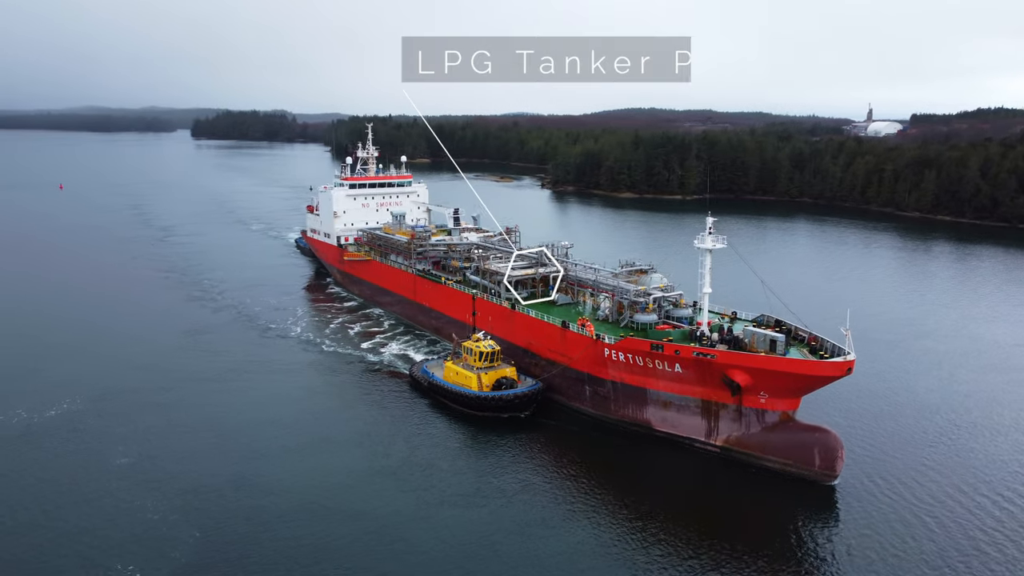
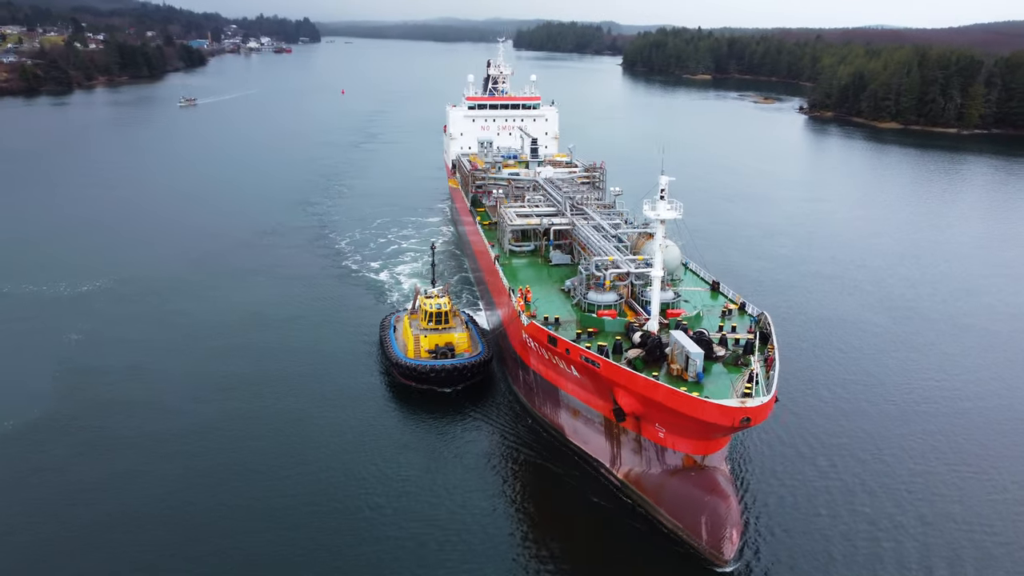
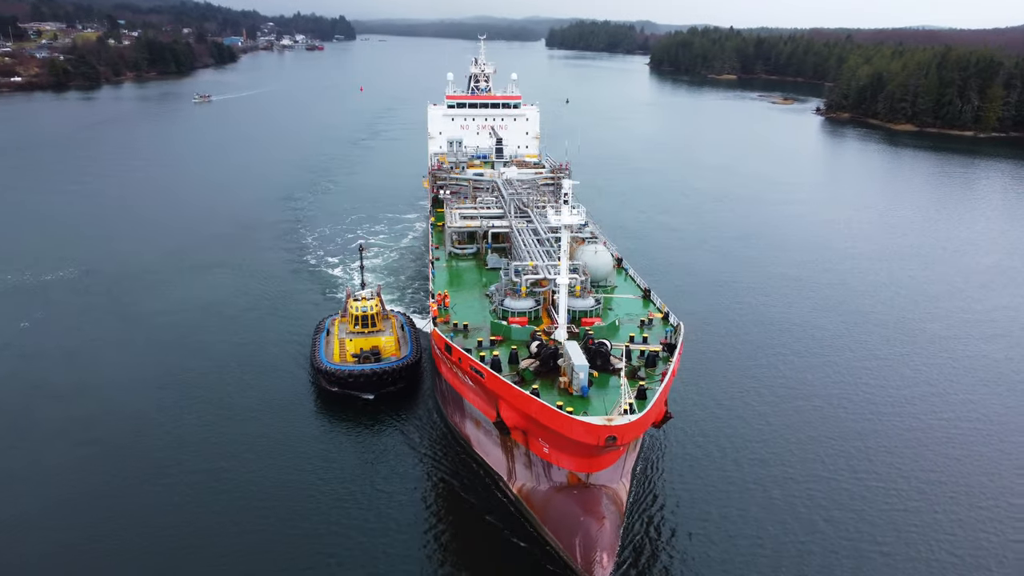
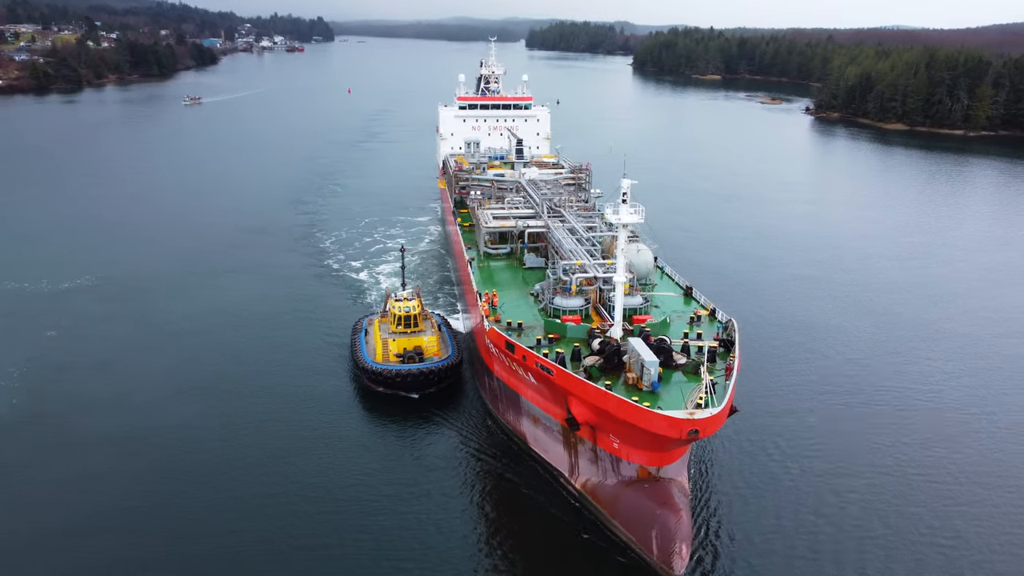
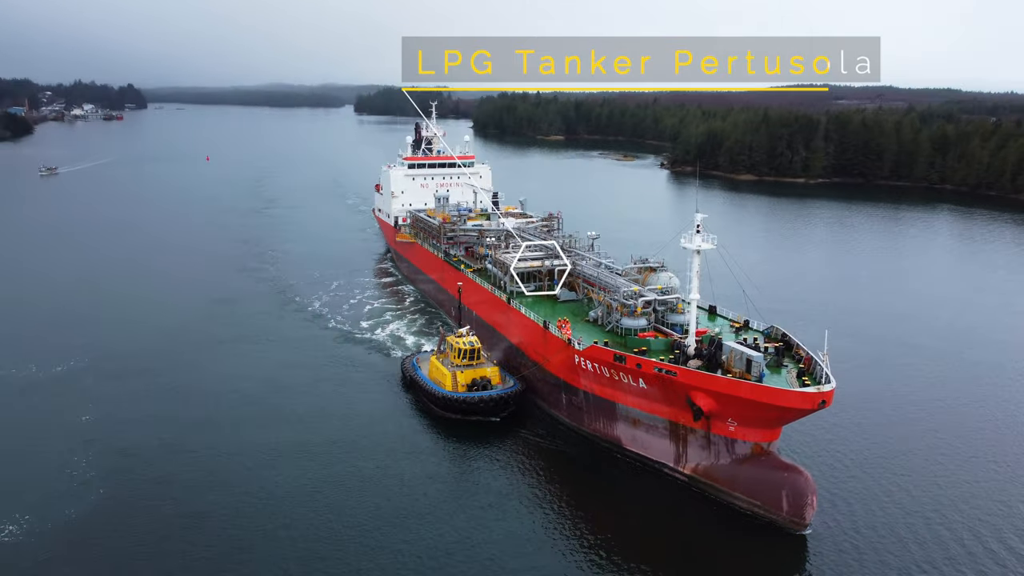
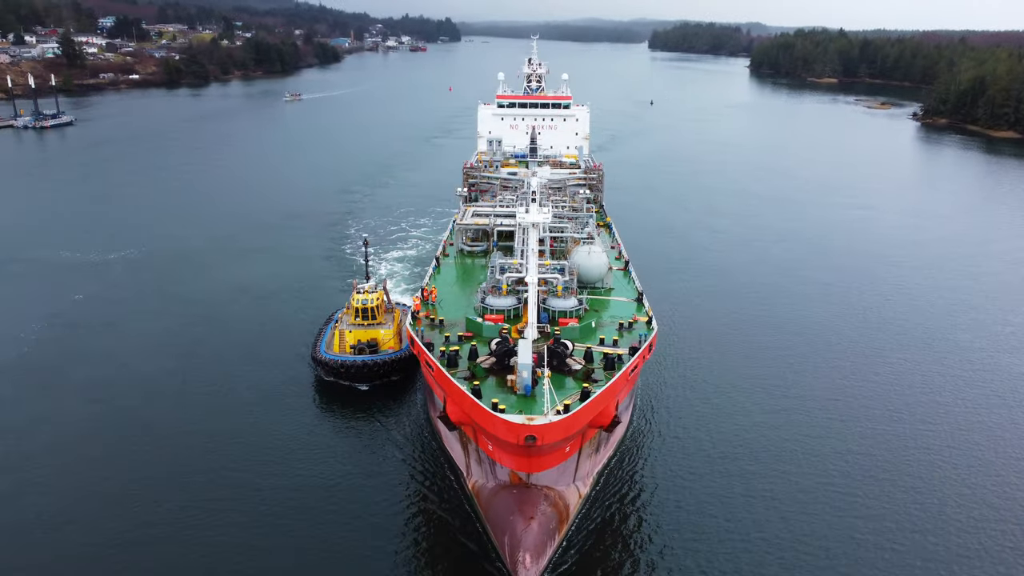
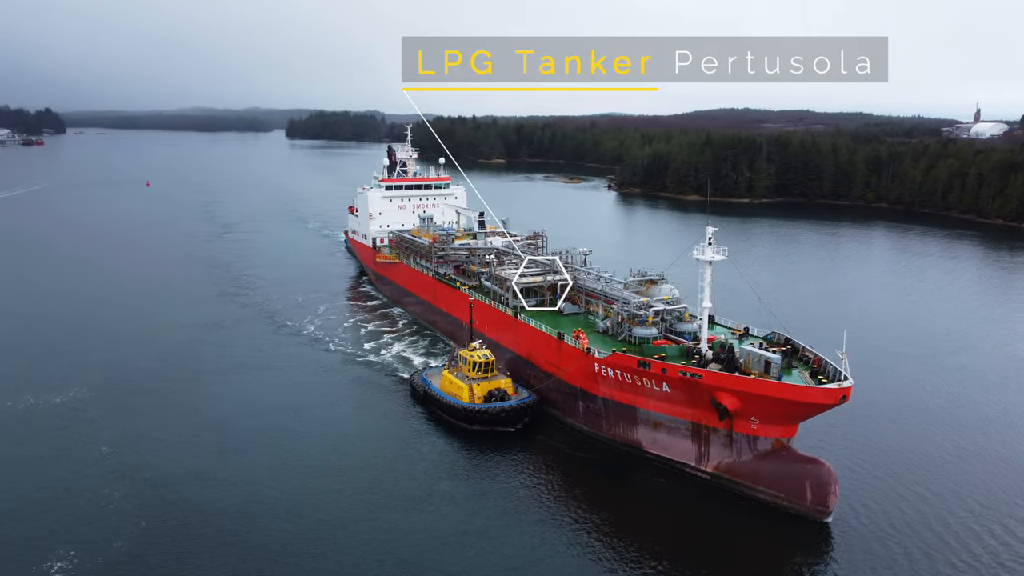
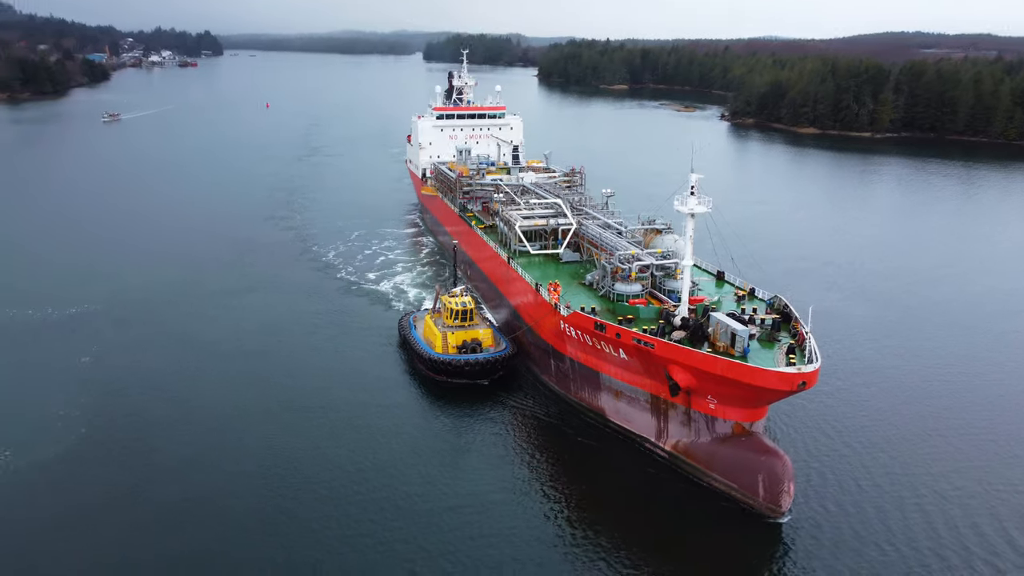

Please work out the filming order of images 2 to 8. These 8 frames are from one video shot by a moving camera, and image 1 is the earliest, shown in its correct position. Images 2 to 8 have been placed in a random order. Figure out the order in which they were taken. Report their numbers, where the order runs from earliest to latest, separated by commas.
7, 5, 8, 2, 4, 3, 6
